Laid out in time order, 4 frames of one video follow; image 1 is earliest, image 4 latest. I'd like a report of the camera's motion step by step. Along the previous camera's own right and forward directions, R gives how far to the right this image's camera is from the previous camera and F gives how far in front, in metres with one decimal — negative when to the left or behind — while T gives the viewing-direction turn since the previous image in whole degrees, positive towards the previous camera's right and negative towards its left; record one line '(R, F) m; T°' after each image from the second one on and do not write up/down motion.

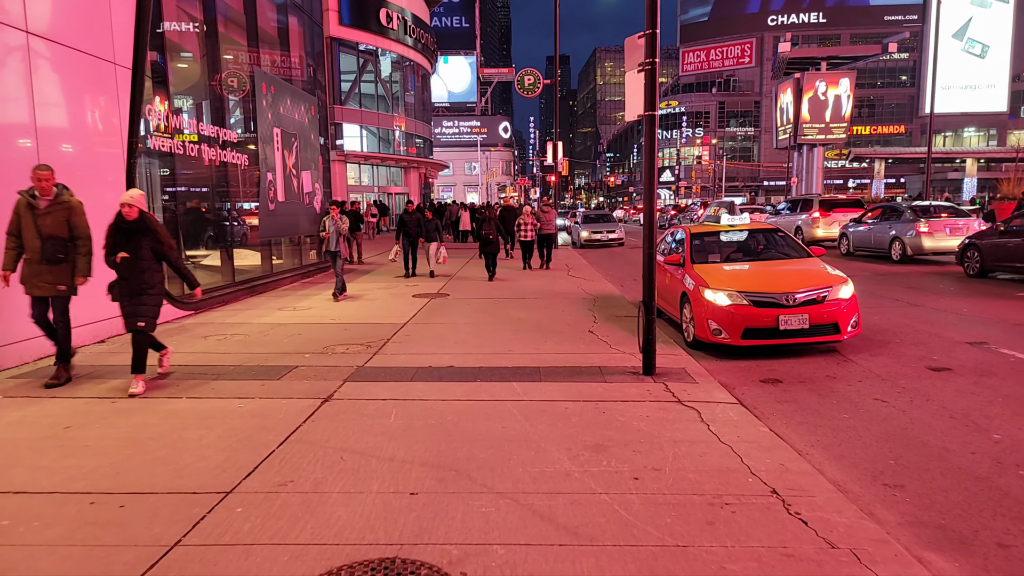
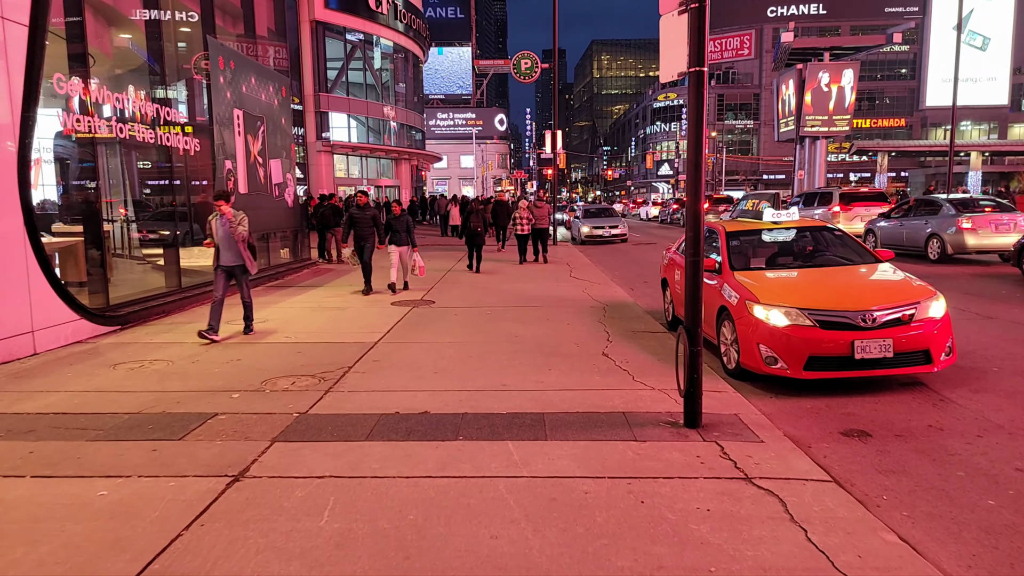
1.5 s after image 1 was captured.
(0.0, +1.7) m; 0°
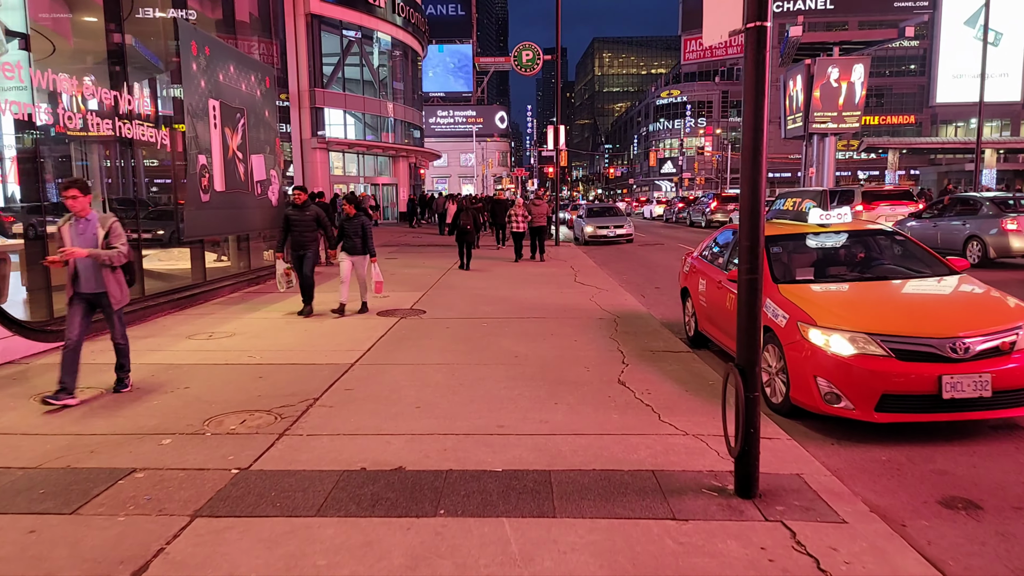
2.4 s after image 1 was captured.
(0.0, +1.1) m; 0°
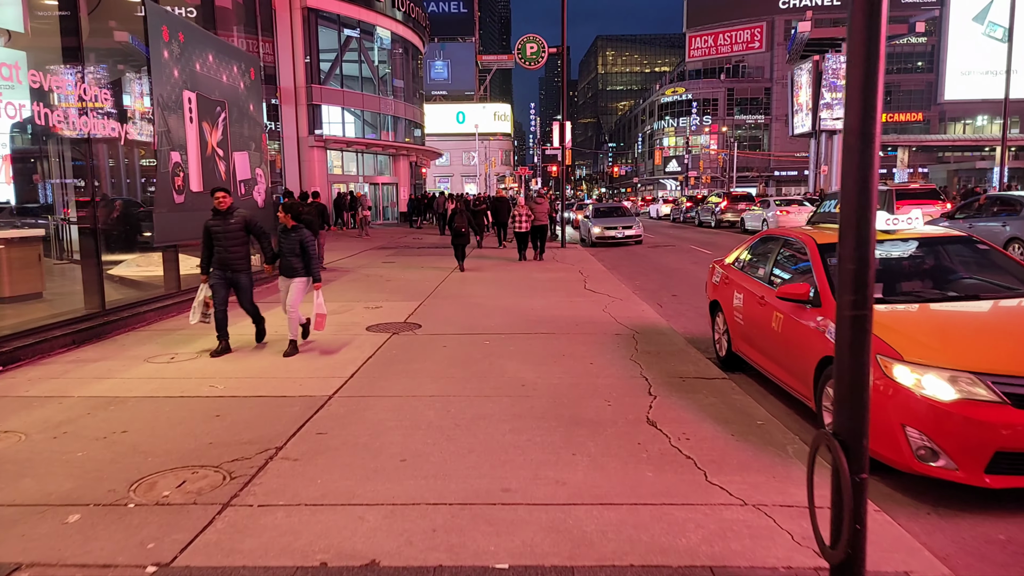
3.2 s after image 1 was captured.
(0.0, +1.0) m; 0°
